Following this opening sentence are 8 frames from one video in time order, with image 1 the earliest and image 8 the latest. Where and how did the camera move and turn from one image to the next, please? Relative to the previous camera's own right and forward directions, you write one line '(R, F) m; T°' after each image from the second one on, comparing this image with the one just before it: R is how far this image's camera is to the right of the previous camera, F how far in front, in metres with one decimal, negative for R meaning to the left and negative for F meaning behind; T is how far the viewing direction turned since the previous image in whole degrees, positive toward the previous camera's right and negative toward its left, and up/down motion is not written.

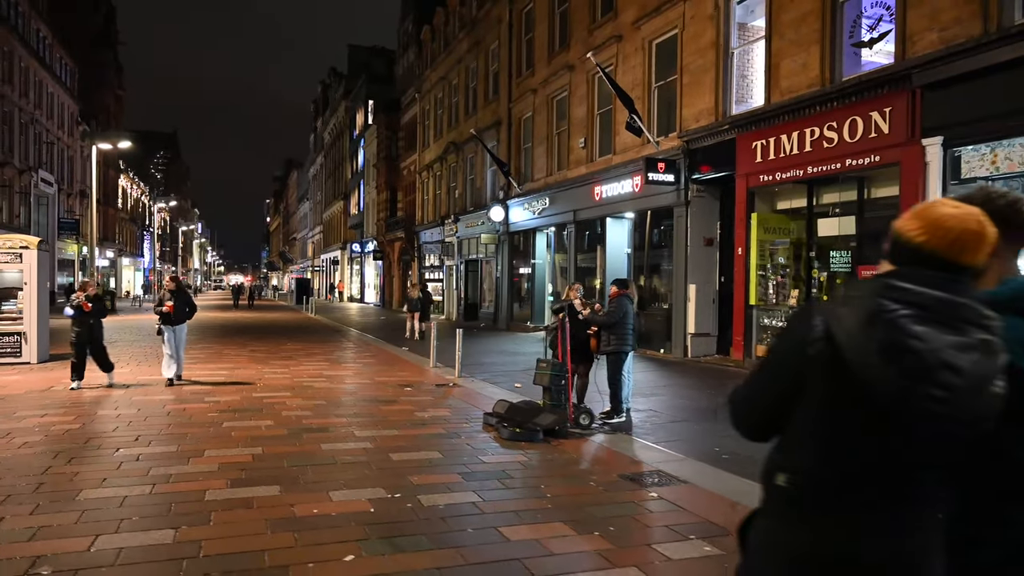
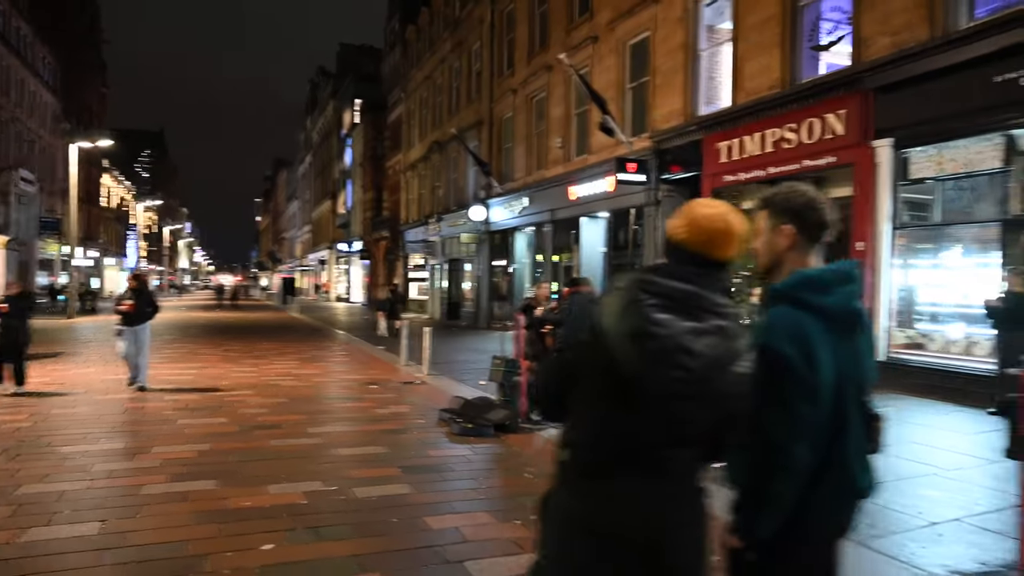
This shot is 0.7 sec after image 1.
(+0.5, -0.2) m; +1°
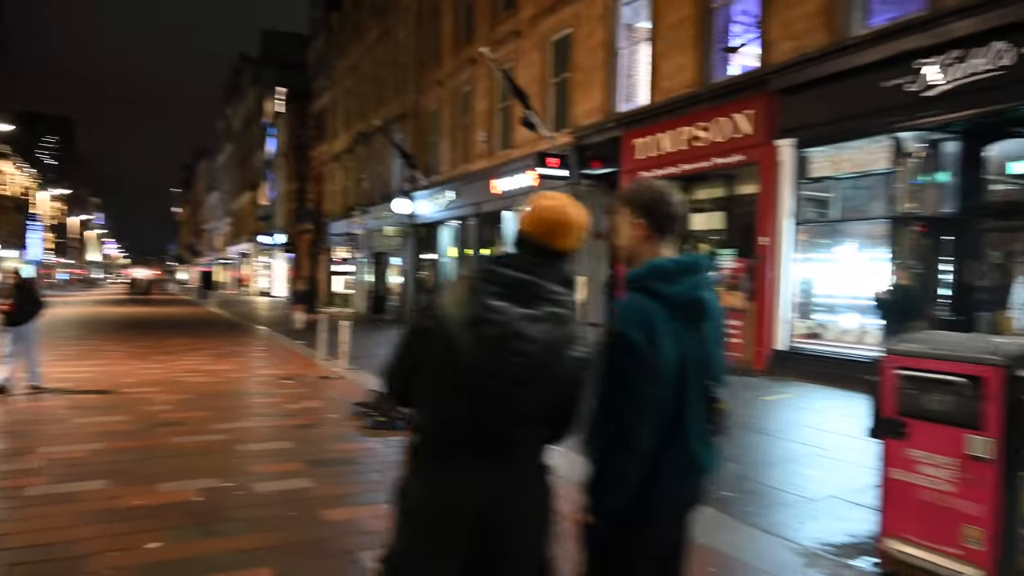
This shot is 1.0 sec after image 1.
(+0.2, 0.0) m; +6°
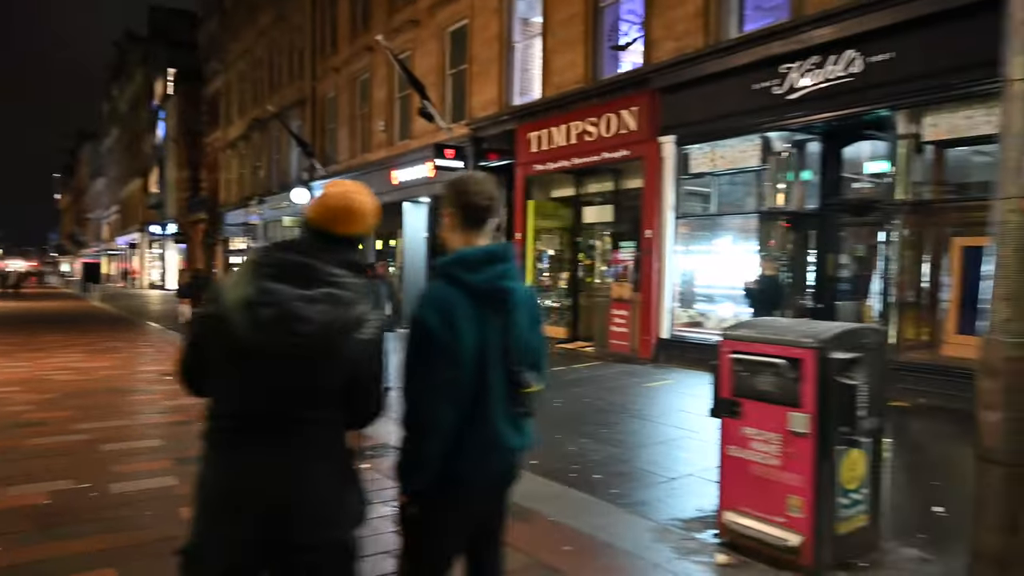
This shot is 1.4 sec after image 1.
(+0.3, -0.1) m; +7°
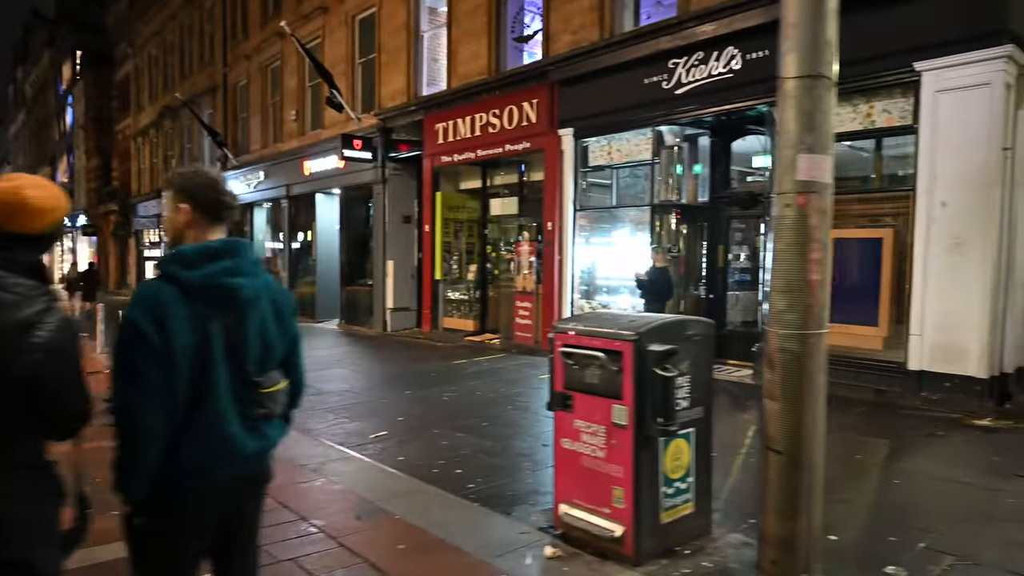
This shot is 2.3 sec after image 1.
(+0.7, 0.0) m; +5°
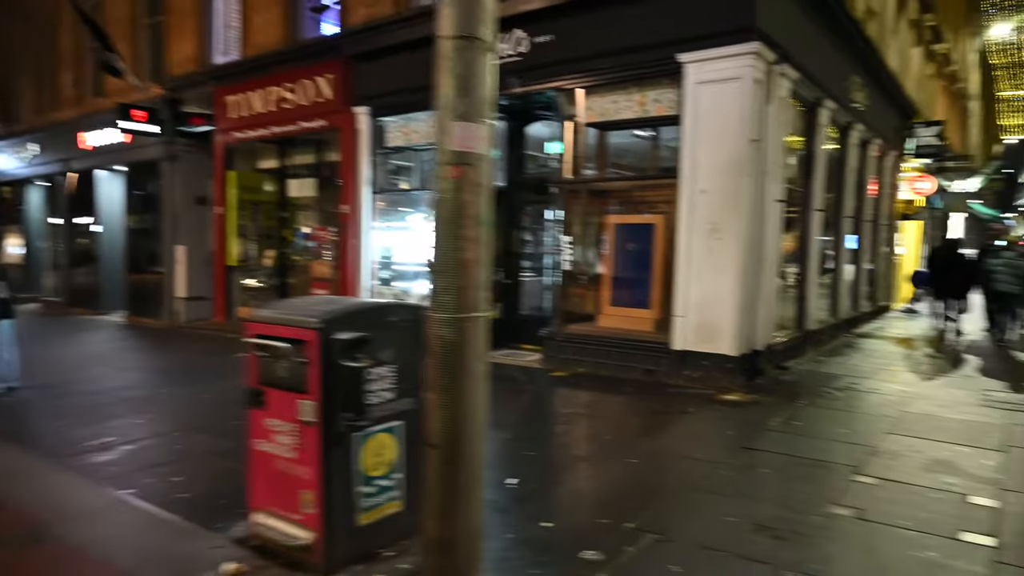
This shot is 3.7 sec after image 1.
(+0.9, +0.3) m; +12°
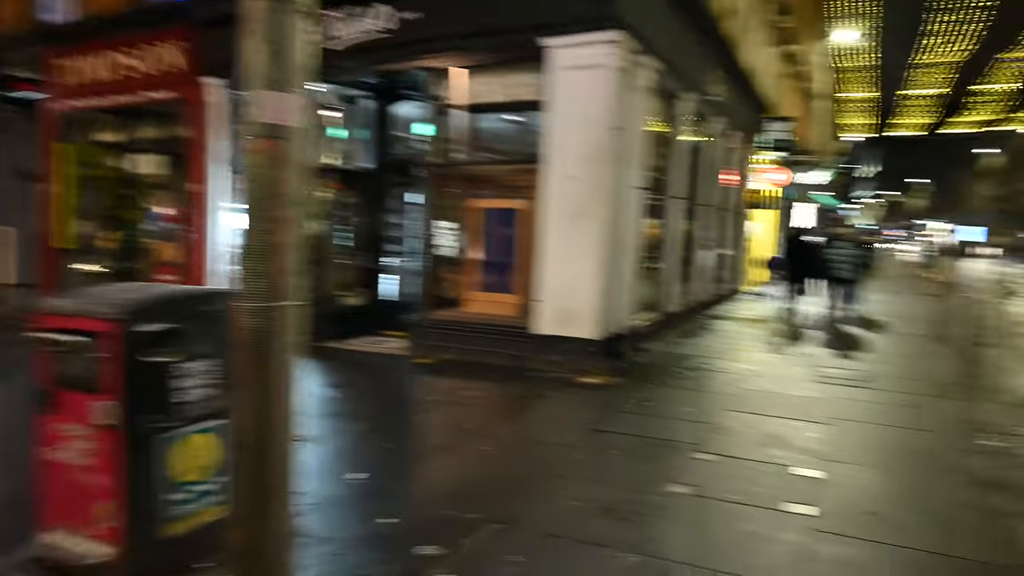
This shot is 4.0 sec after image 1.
(+0.3, +0.1) m; +9°
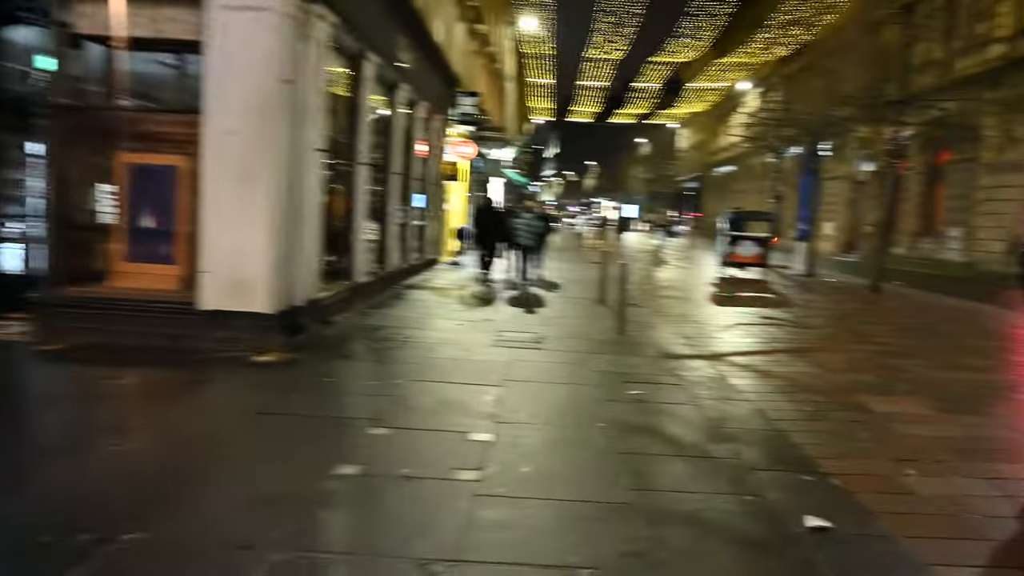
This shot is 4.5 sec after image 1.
(+0.3, +0.3) m; +23°
